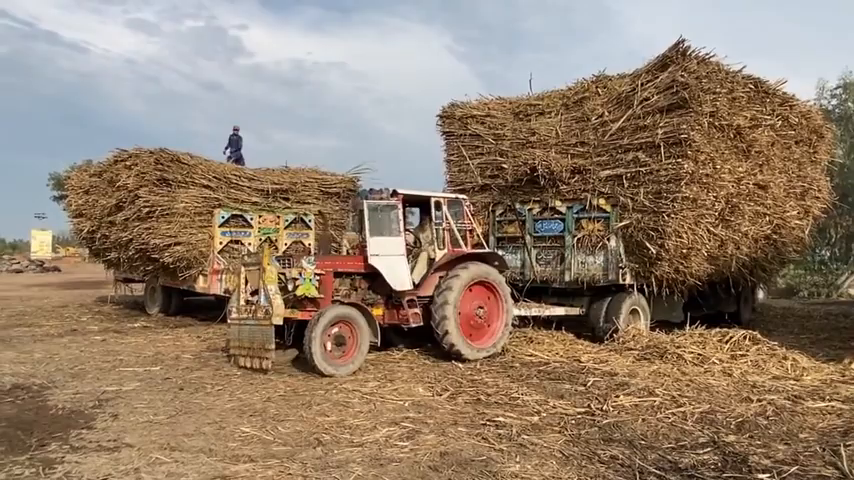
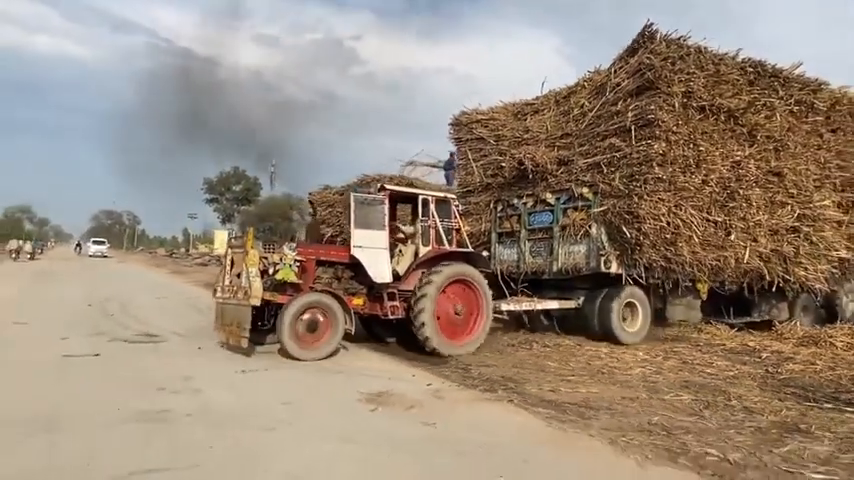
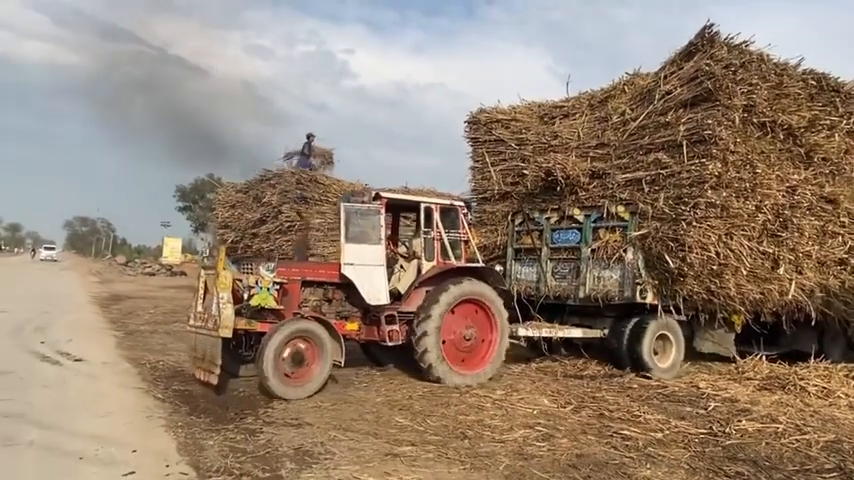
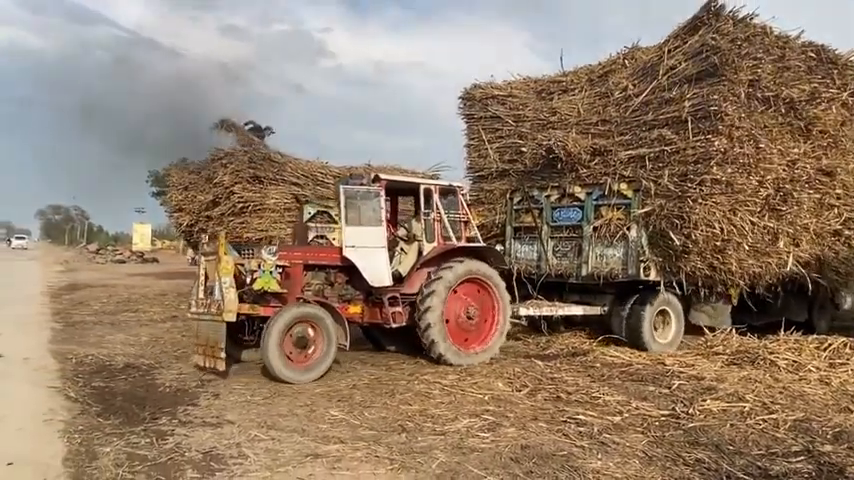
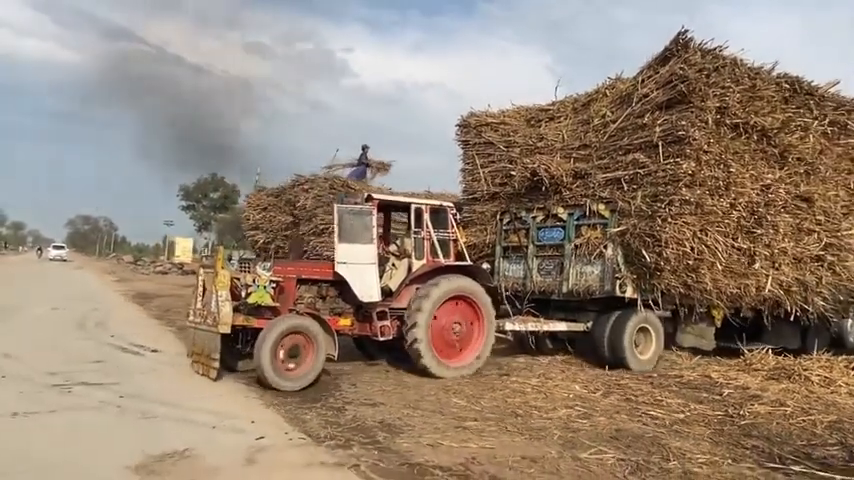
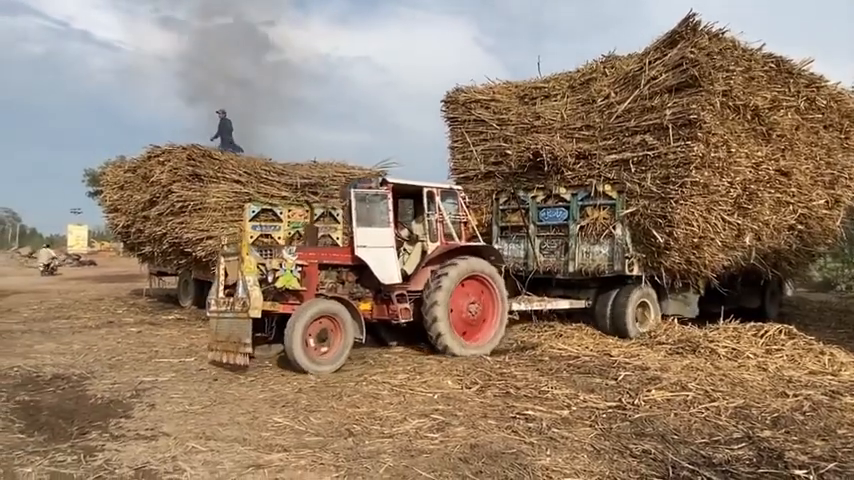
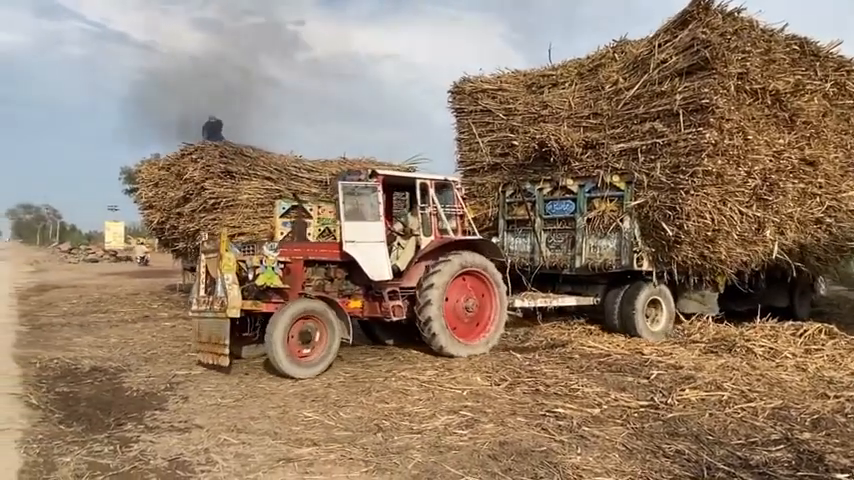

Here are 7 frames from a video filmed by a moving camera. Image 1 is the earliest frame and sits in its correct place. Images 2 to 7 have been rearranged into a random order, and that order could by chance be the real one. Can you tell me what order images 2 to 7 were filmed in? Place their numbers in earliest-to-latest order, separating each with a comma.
6, 7, 4, 3, 5, 2
